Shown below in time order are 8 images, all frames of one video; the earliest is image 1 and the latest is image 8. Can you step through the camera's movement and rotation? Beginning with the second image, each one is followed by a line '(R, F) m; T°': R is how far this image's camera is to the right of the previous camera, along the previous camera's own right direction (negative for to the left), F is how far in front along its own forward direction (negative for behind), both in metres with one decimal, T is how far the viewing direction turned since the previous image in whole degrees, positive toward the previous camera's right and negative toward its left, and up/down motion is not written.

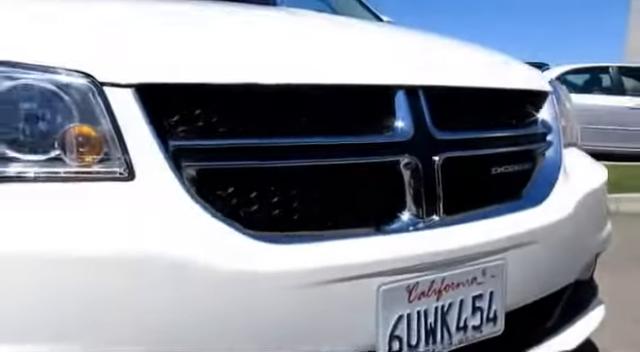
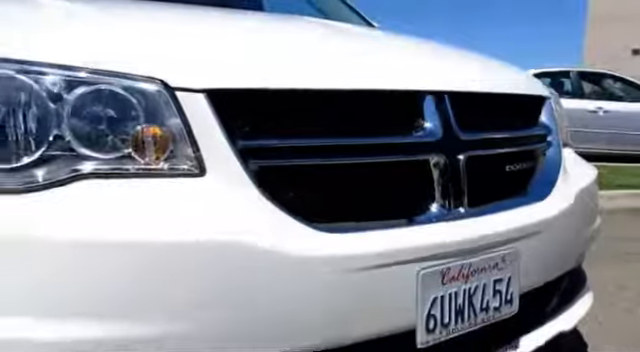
(-0.2, -0.1) m; +4°
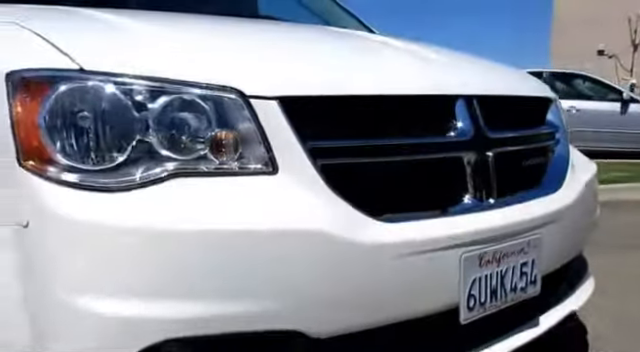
(-0.2, -0.1) m; +3°
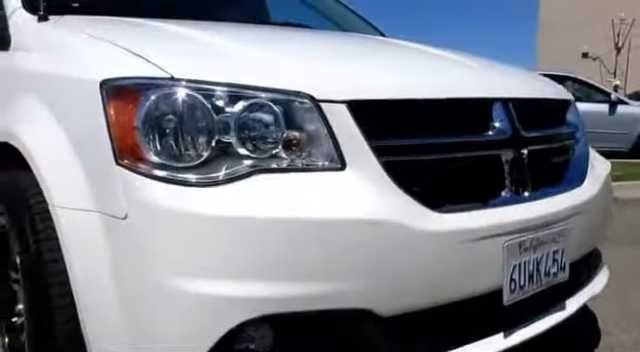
(-0.2, -0.1) m; +1°
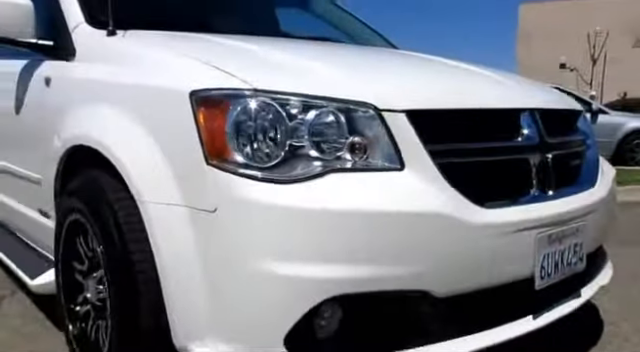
(-0.2, -0.2) m; +2°
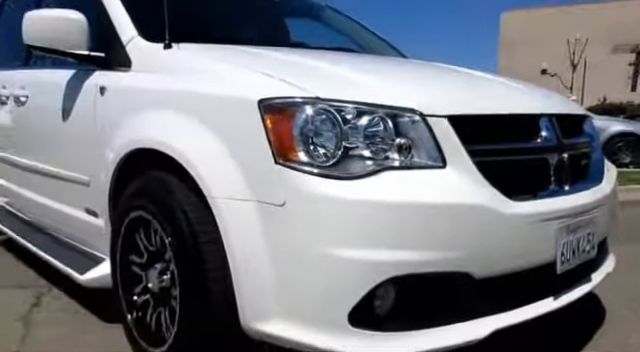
(-0.2, -0.2) m; +2°
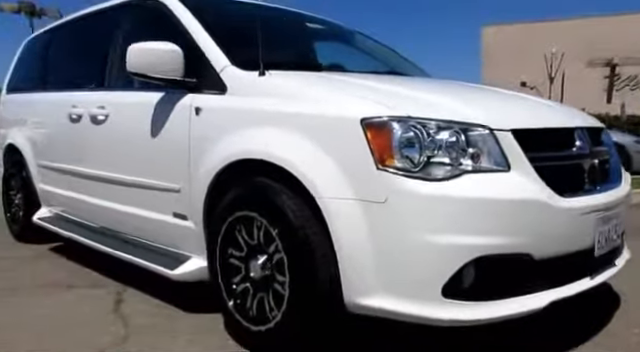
(-0.4, -0.4) m; +2°
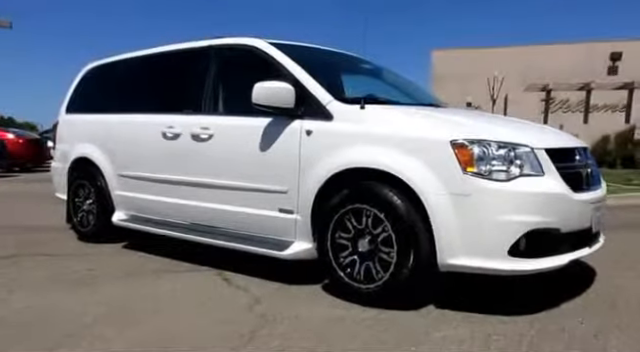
(-0.9, -0.9) m; +6°
